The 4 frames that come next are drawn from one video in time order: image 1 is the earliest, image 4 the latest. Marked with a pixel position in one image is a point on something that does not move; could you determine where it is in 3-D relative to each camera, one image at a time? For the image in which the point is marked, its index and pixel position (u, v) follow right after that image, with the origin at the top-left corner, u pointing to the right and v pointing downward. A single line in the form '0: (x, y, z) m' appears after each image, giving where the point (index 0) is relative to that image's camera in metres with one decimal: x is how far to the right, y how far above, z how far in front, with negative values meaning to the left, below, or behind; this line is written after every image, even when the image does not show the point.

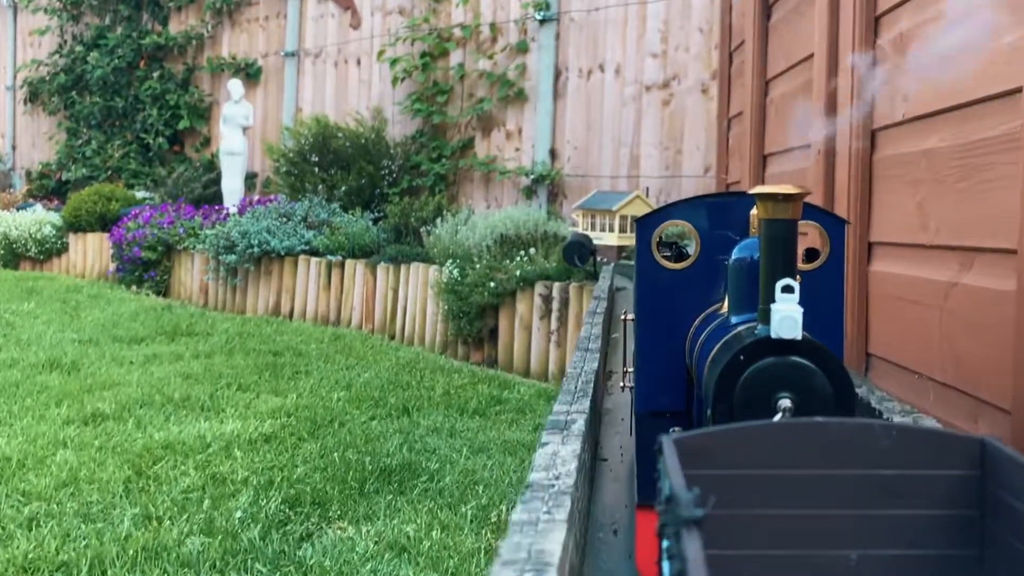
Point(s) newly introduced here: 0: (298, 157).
0: (-1.6, +1.0, +8.1) m
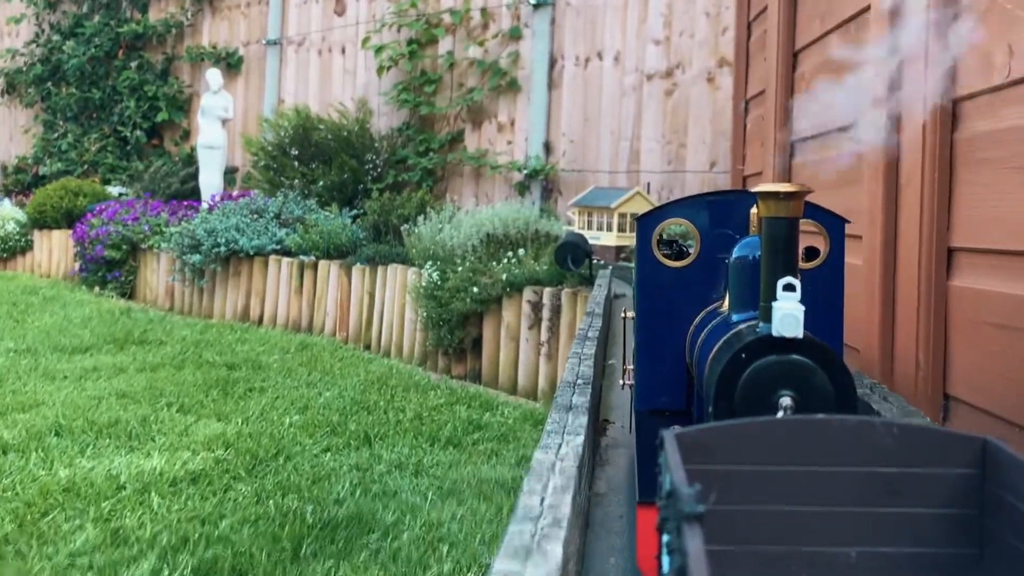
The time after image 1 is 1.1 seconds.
0: (-1.6, +1.0, +7.7) m
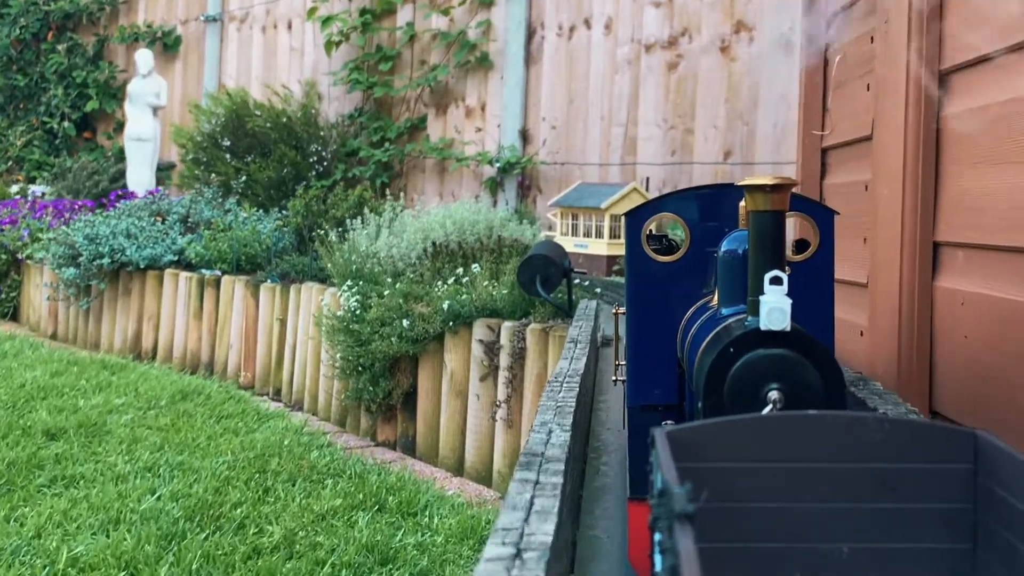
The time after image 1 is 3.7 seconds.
0: (-1.8, +0.9, +6.5) m
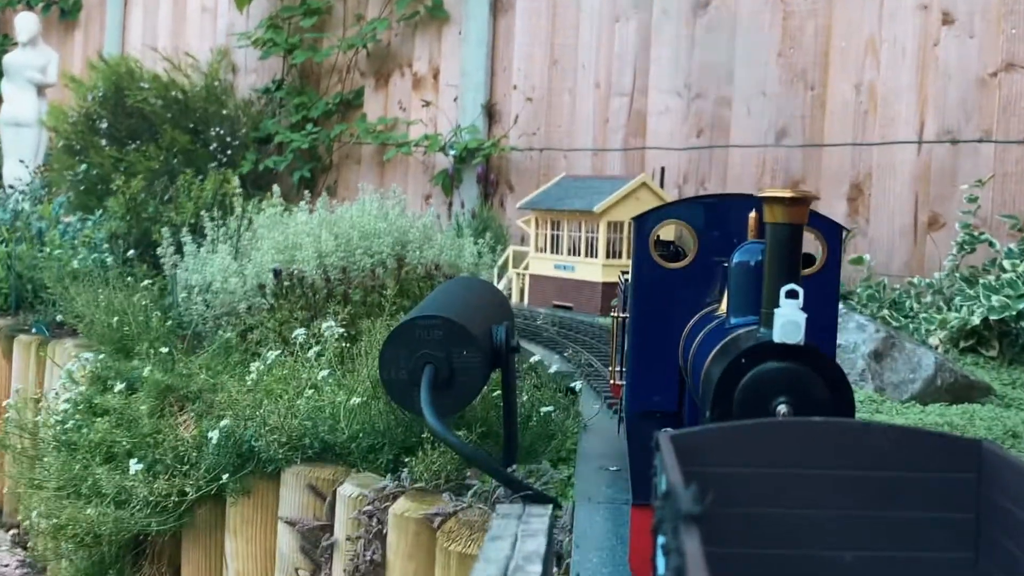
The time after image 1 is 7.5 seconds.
0: (-2.0, +0.7, +4.9) m
